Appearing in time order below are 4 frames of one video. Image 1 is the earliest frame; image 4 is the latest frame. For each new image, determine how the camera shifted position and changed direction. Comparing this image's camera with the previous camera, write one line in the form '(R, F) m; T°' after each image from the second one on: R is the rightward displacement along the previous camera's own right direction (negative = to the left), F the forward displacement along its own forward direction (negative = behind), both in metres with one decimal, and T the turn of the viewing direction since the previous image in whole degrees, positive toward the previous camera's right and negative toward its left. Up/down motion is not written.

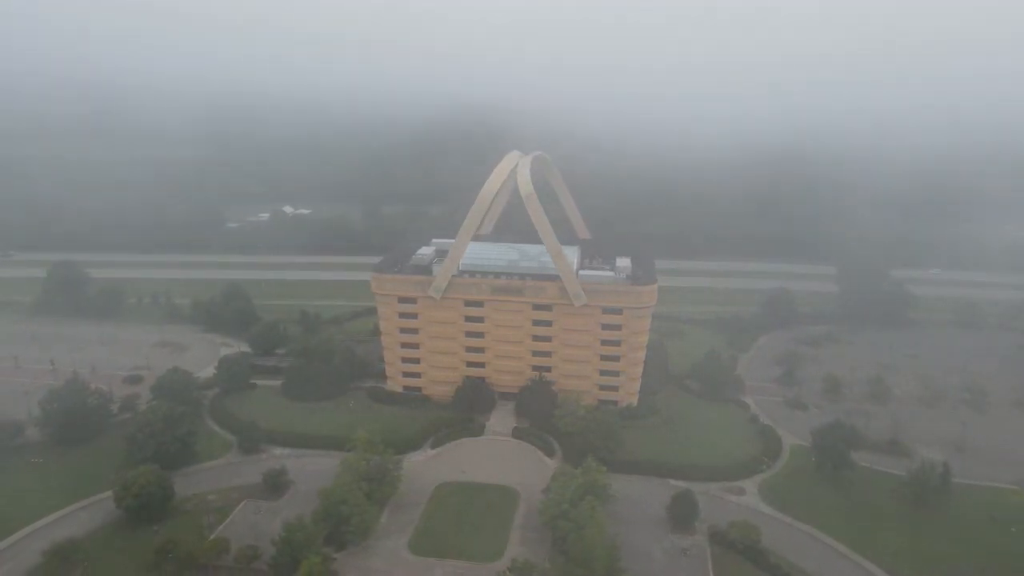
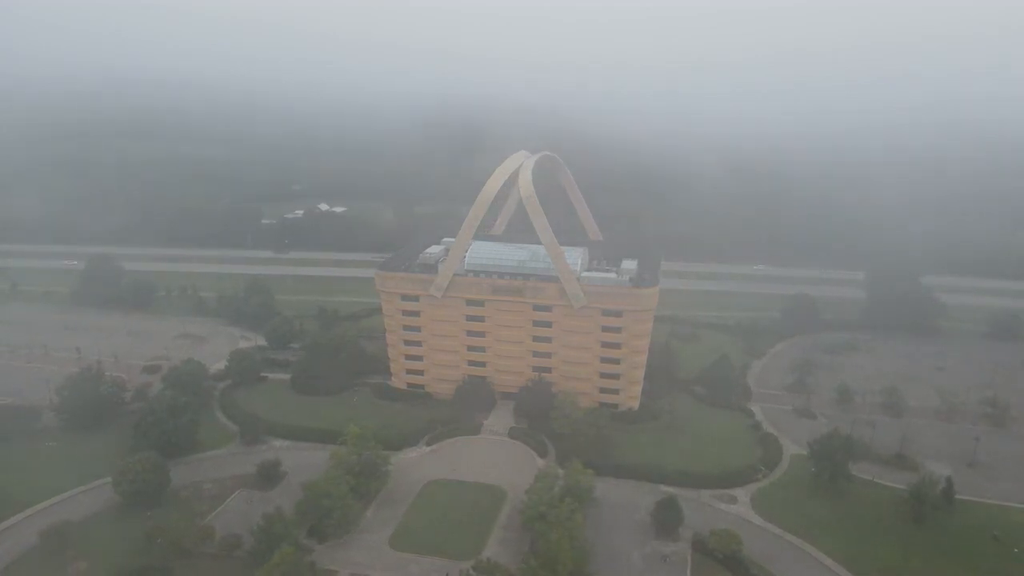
(+2.0, +0.1) m; -3°
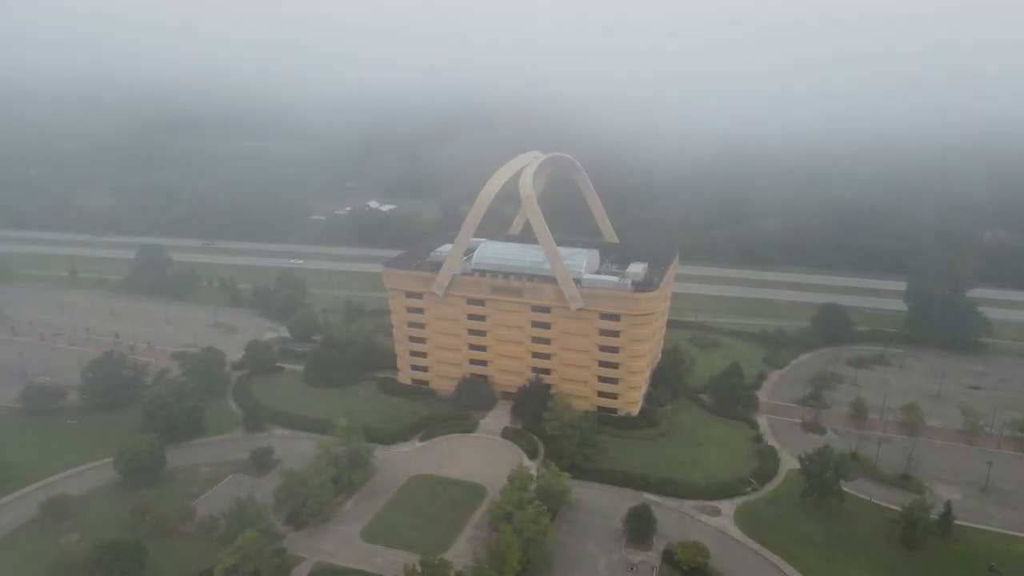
(+2.9, +0.1) m; -5°
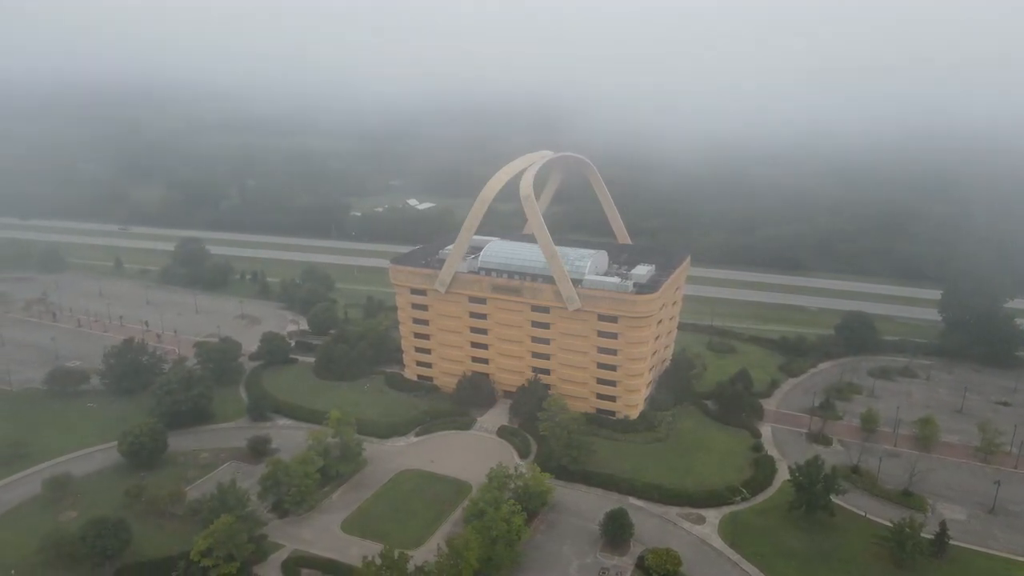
(+2.4, 0.0) m; -4°
